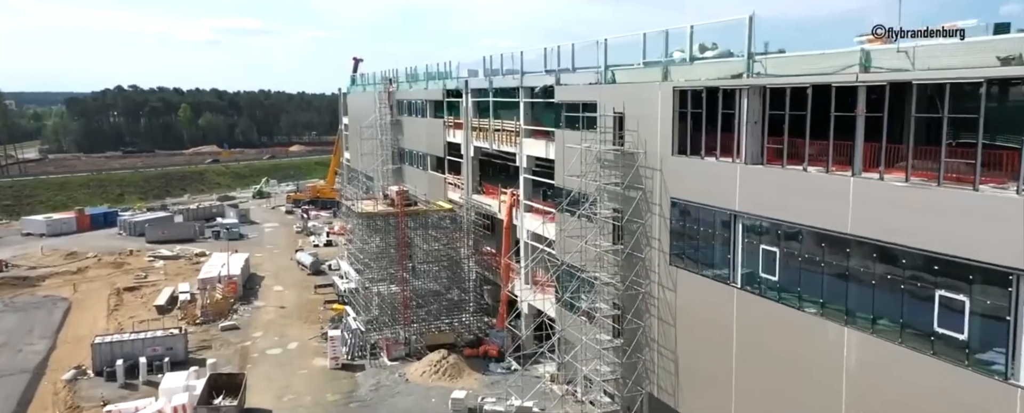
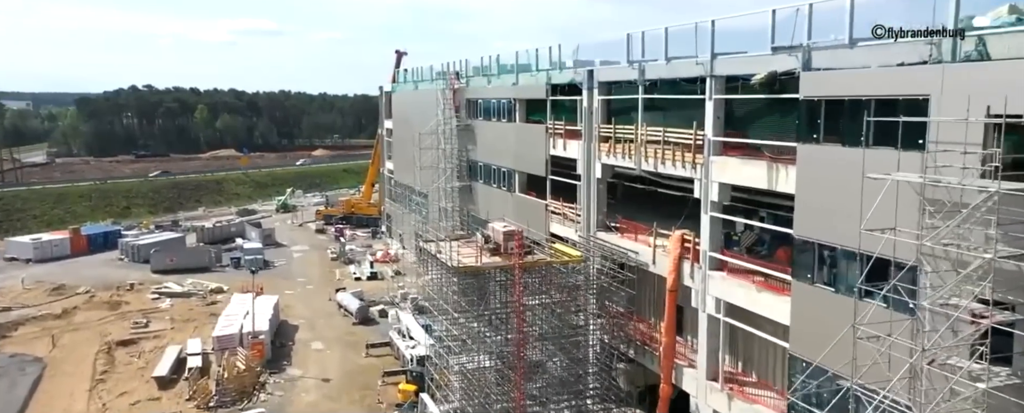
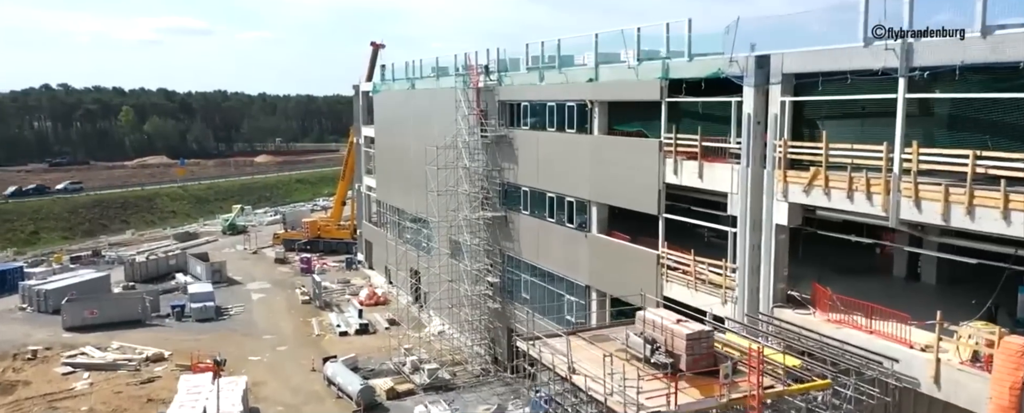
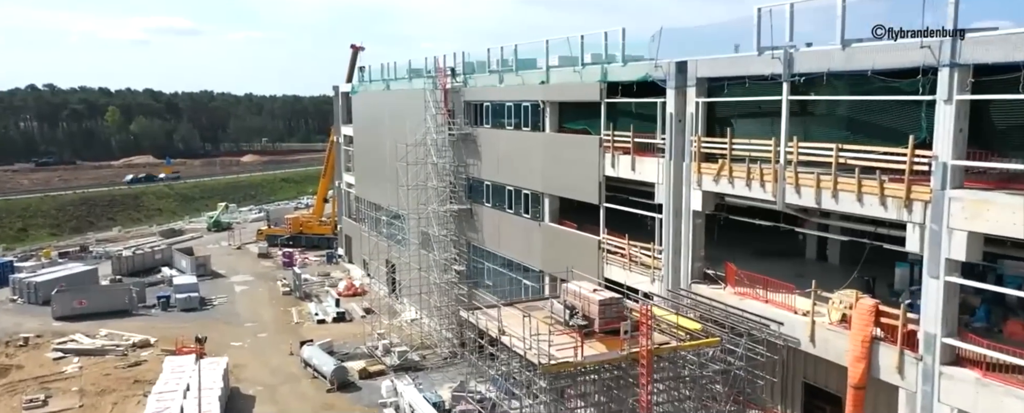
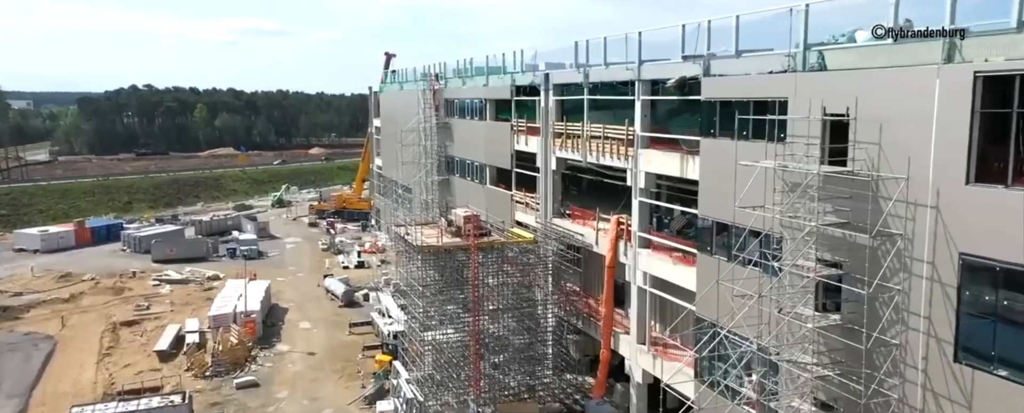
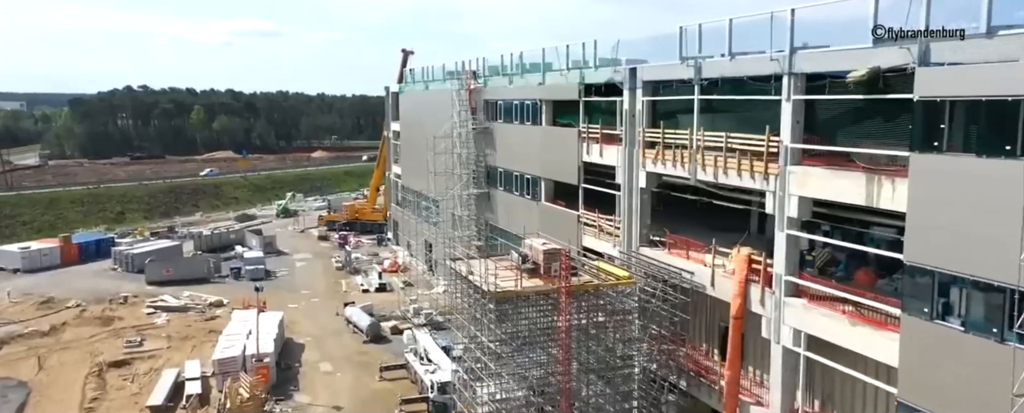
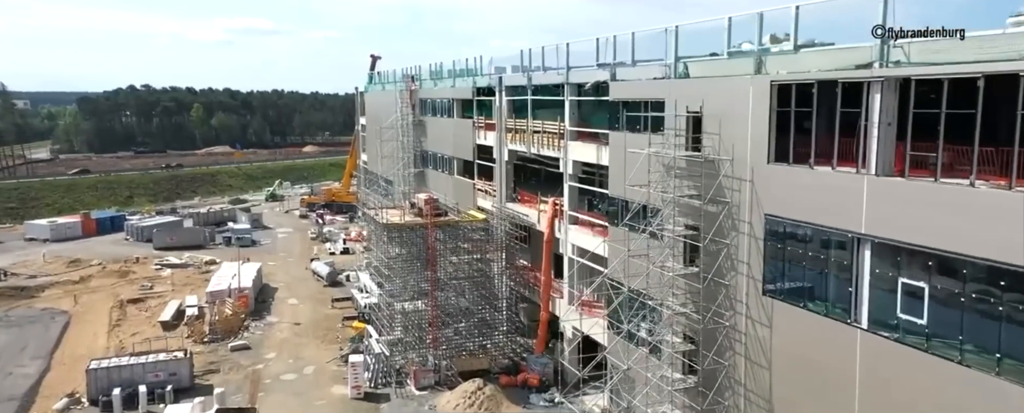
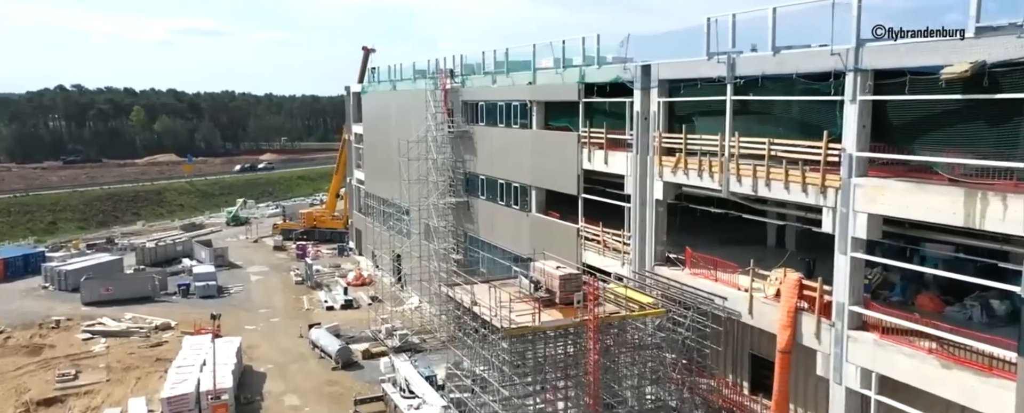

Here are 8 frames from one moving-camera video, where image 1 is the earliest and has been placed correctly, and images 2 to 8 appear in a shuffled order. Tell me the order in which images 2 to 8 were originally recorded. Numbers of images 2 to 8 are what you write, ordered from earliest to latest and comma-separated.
7, 5, 2, 6, 8, 4, 3
